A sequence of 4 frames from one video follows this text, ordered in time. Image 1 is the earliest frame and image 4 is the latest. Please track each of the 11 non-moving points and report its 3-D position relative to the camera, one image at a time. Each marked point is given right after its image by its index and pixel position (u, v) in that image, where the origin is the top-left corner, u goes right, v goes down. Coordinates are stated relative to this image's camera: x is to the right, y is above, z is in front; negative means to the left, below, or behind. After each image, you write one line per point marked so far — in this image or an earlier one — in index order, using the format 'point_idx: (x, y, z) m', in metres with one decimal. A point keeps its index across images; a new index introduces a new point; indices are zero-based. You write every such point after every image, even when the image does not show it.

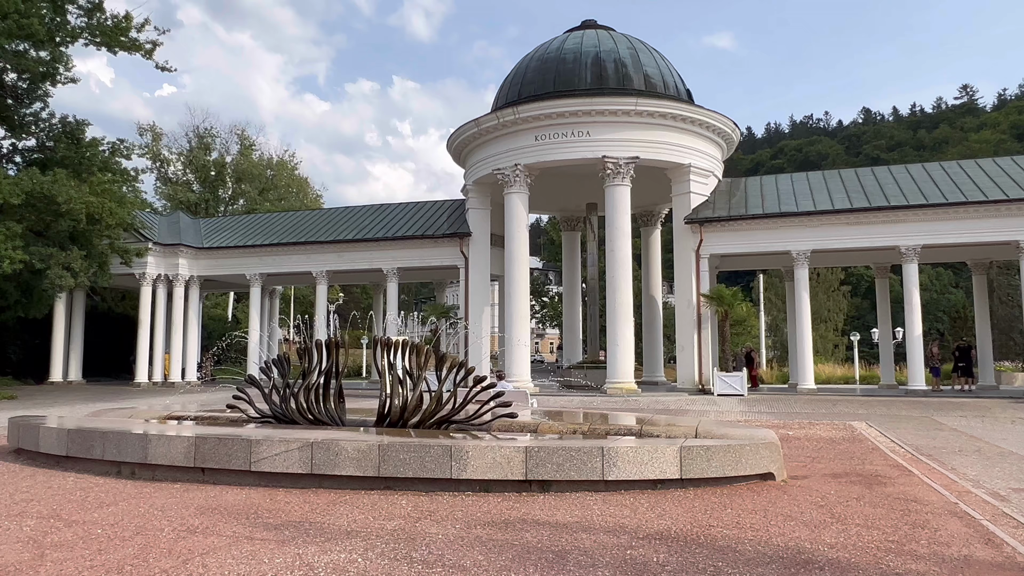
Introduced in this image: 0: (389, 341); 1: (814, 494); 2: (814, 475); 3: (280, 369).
0: (-1.8, -0.8, +10.3) m
1: (+3.2, -2.2, +7.4) m
2: (+3.7, -2.3, +8.6) m
3: (-3.7, -1.3, +11.4) m
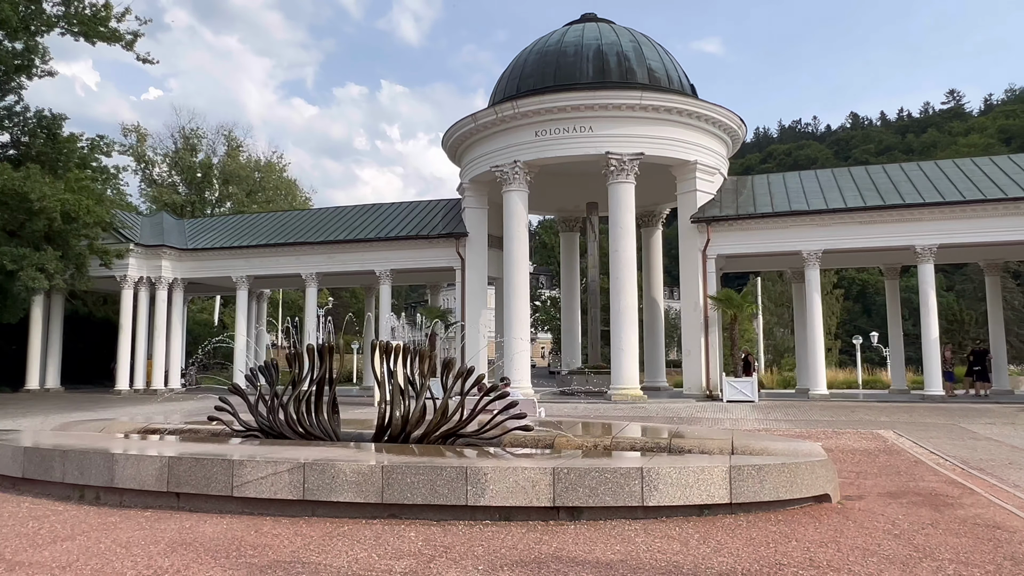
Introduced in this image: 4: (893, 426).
0: (-1.6, -0.8, +9.3) m
1: (+3.4, -2.2, +6.5) m
2: (+3.9, -2.3, +7.7) m
3: (-3.6, -1.3, +10.3) m
4: (+8.0, -2.9, +14.6) m
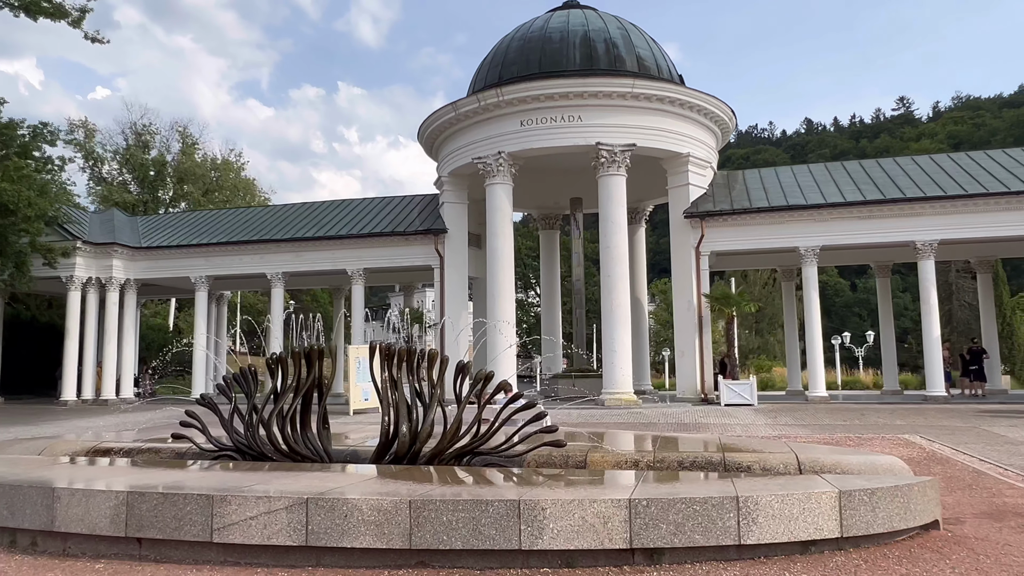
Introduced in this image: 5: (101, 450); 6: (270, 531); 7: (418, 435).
0: (-1.4, -0.7, +7.9) m
1: (+3.9, -2.0, +5.4) m
2: (+4.3, -2.2, +6.6) m
3: (-3.4, -1.2, +8.8) m
4: (+7.9, -2.8, +13.8) m
5: (-5.2, -2.0, +8.9) m
6: (-1.7, -1.7, +5.0) m
7: (-1.0, -1.6, +7.6) m
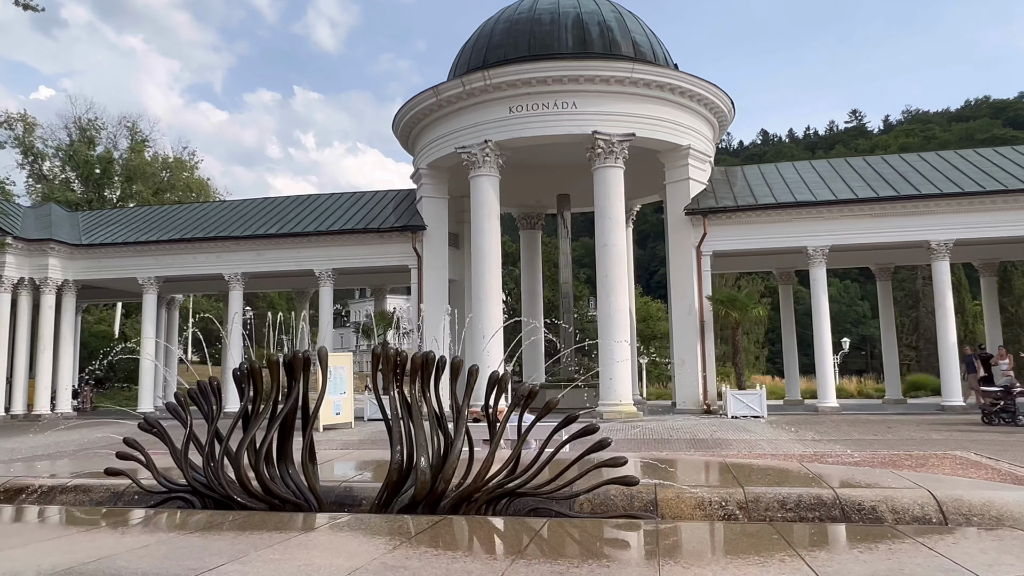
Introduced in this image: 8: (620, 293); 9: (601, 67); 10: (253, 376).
0: (-0.9, -0.6, +6.0) m
1: (+4.4, -1.9, +3.8) m
2: (+4.8, -2.1, +5.1) m
3: (-3.0, -1.1, +6.8) m
4: (+8.0, -2.8, +12.4) m
5: (-4.9, -2.0, +6.8) m
6: (-1.1, -1.6, +3.1) m
7: (-0.6, -1.5, +5.7) m
8: (+2.8, -0.1, +18.5) m
9: (+2.3, +5.8, +18.5) m
10: (-2.3, -0.8, +6.3) m
